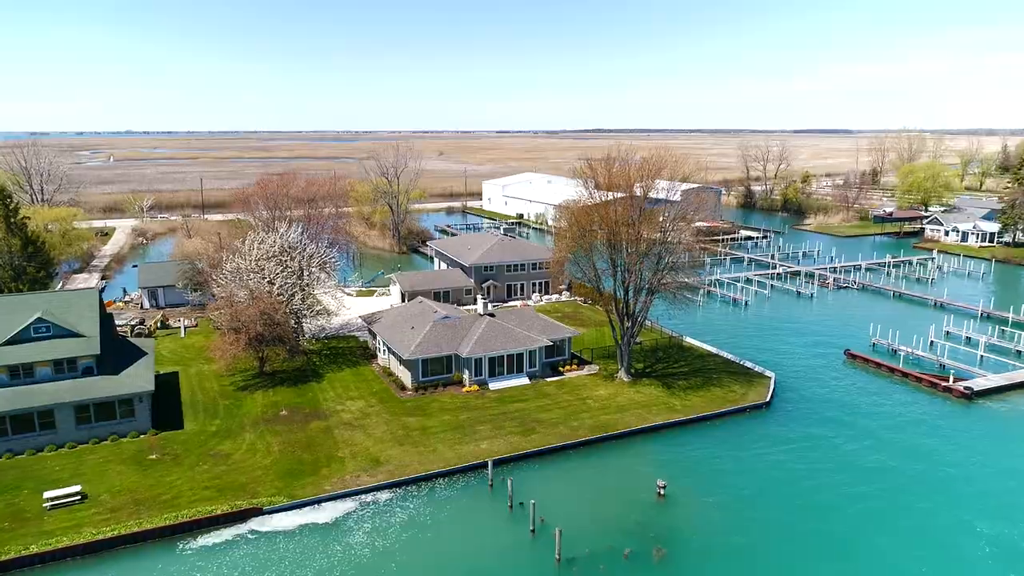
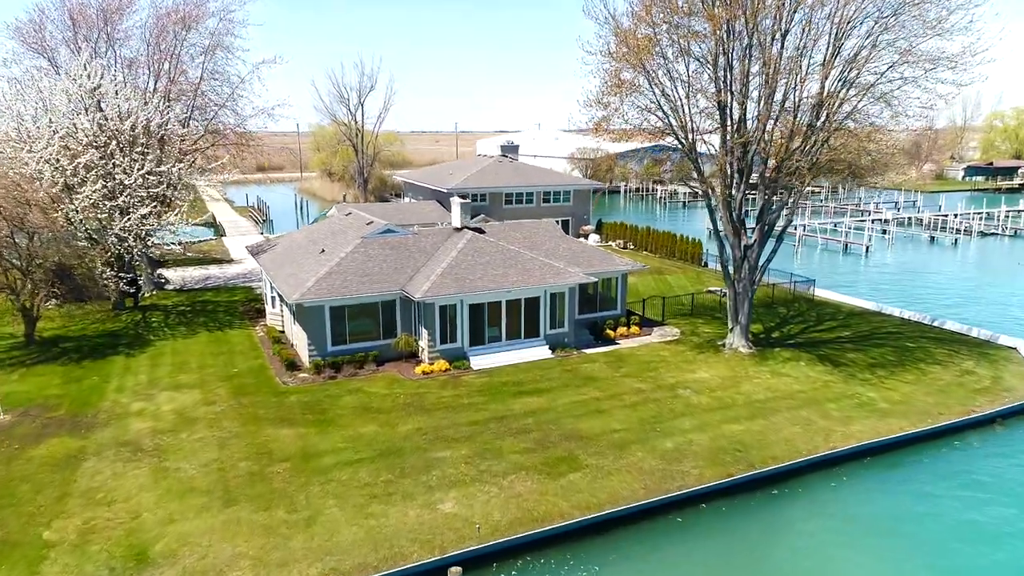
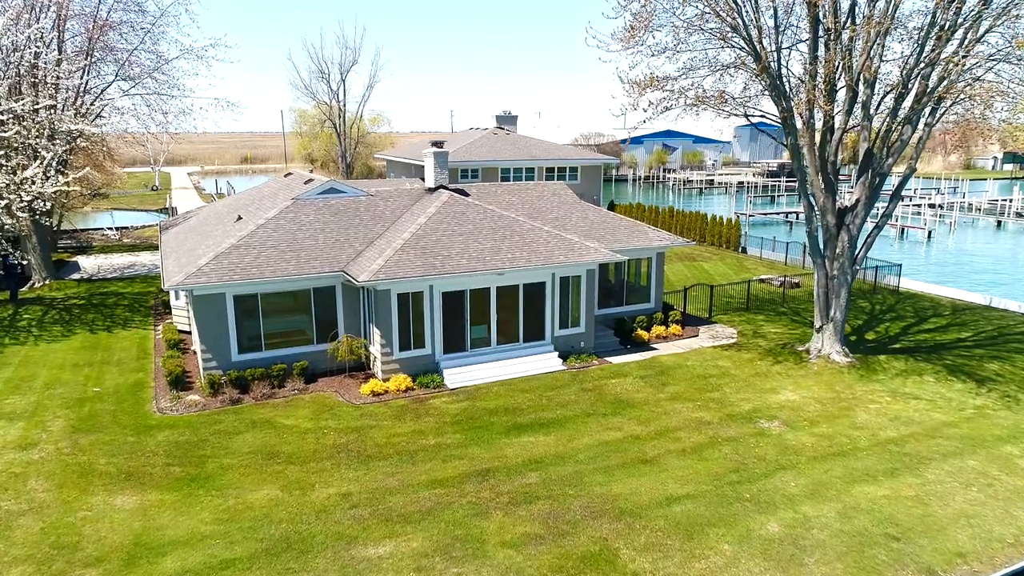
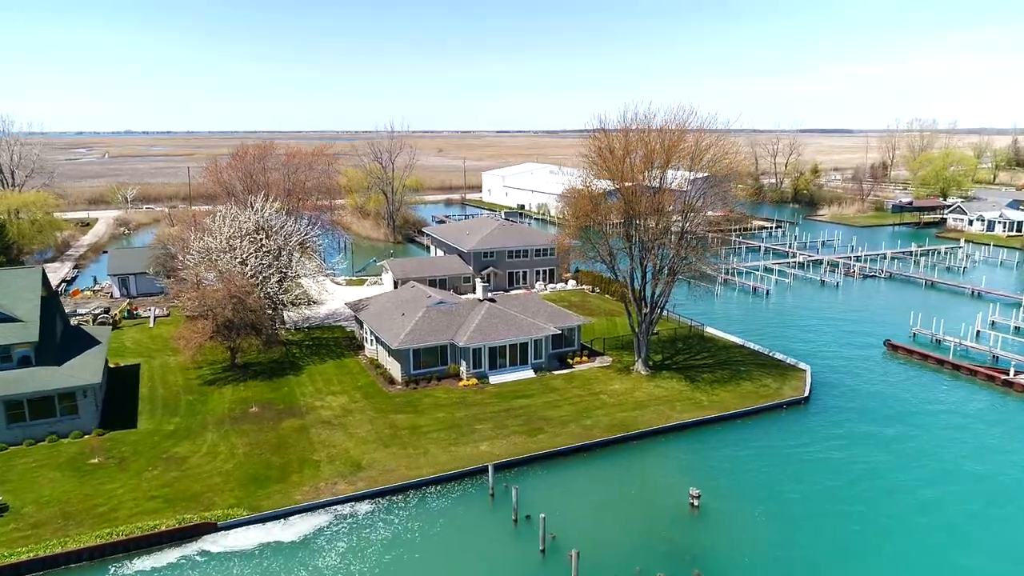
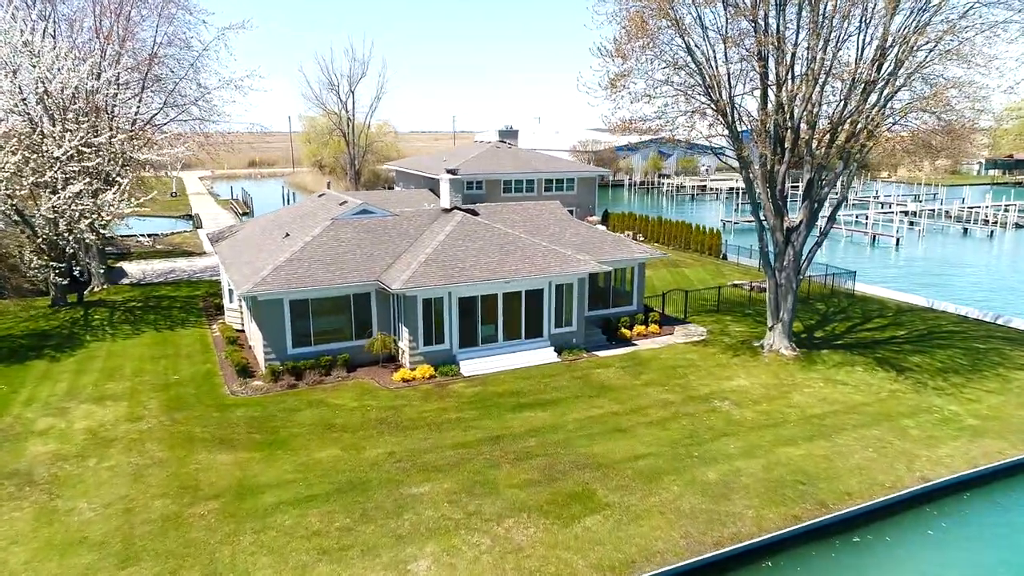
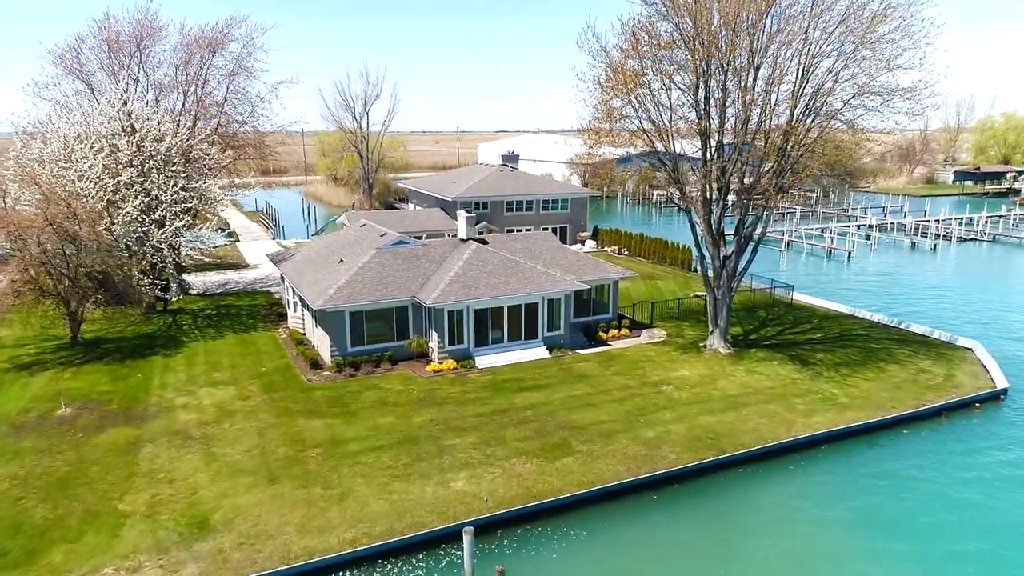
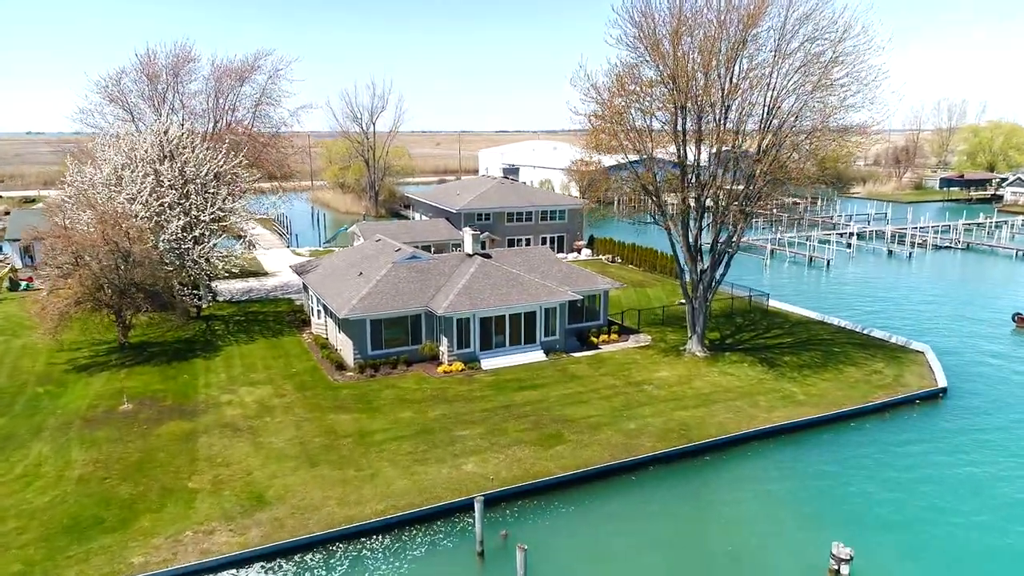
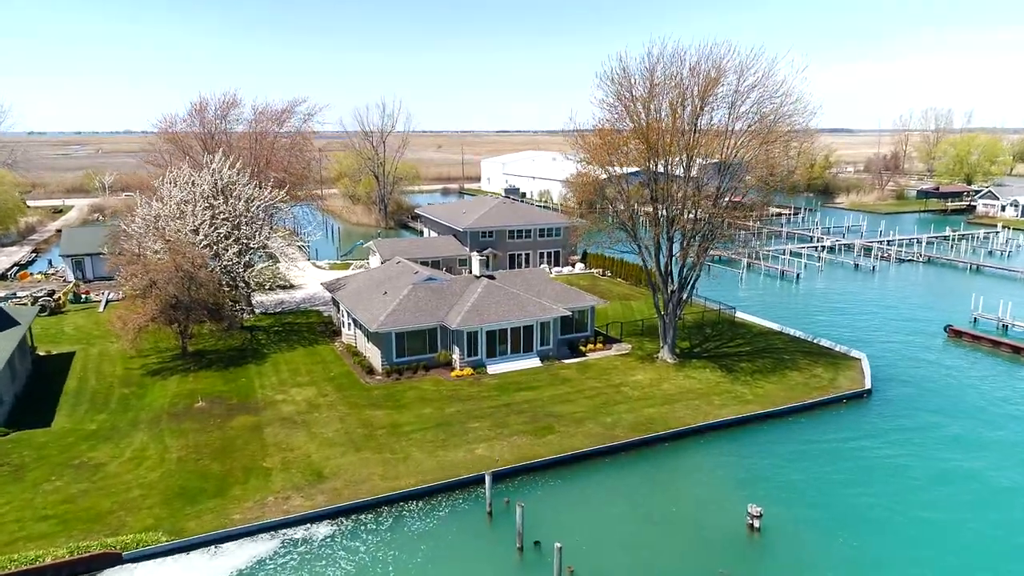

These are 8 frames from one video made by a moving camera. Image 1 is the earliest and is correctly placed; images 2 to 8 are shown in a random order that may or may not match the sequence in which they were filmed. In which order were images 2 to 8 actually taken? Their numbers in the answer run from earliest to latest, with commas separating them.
4, 8, 7, 6, 2, 5, 3
